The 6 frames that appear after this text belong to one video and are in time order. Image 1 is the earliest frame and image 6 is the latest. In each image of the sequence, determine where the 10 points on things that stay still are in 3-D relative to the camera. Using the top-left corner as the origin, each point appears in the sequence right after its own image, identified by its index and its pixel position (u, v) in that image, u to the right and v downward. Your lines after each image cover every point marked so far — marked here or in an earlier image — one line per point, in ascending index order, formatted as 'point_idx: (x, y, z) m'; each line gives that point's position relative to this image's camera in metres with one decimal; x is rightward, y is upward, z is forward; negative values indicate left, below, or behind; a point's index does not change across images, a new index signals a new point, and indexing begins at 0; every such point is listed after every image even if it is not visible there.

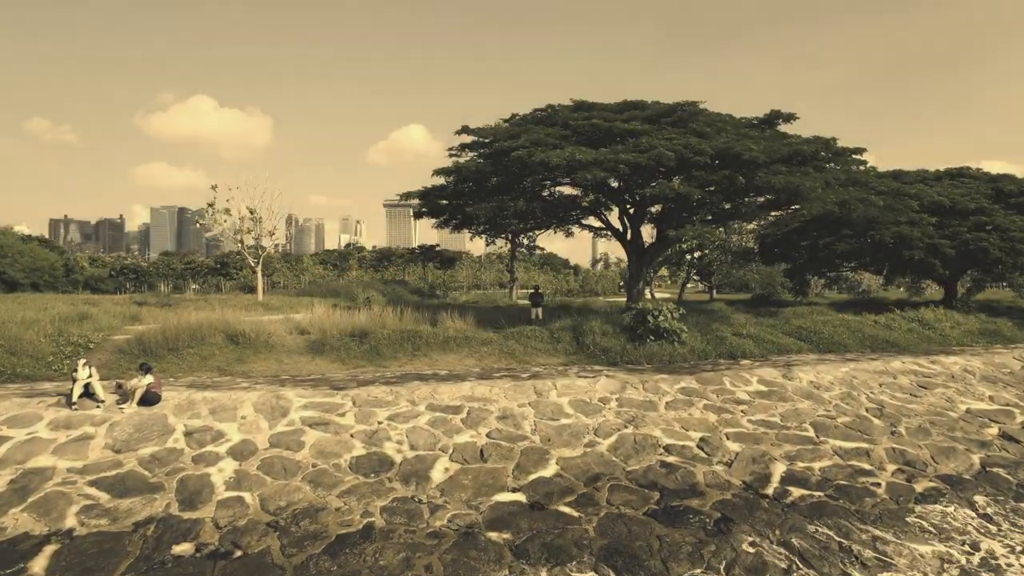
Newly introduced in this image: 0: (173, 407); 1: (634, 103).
0: (-5.5, -1.9, +8.9) m
1: (+3.8, +5.7, +17.0) m
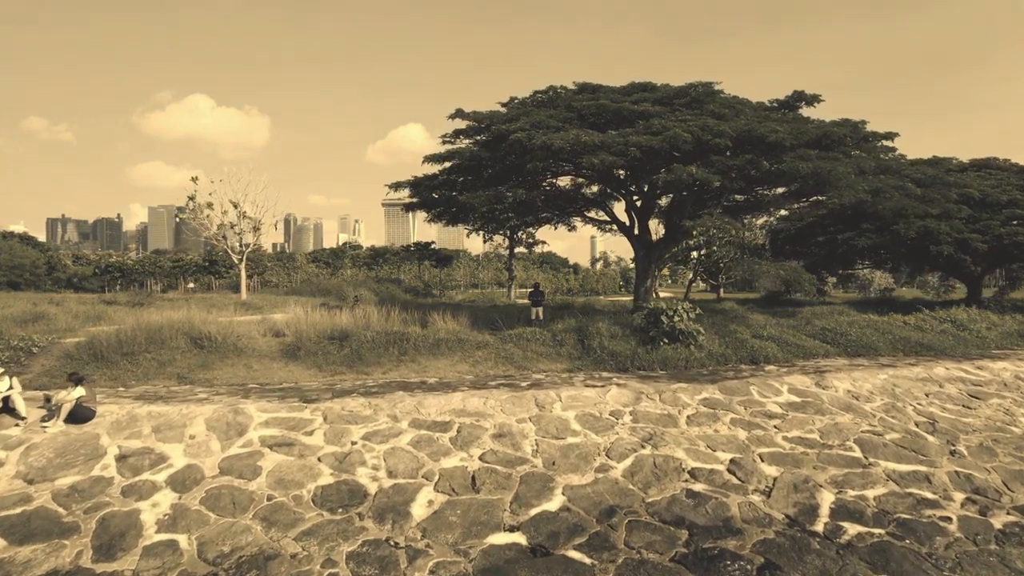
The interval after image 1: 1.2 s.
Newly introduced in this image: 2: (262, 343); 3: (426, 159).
0: (-5.5, -1.9, +7.5) m
1: (+3.7, +5.7, +15.6) m
2: (-5.5, -1.2, +12.2) m
3: (-2.4, +3.6, +15.3) m
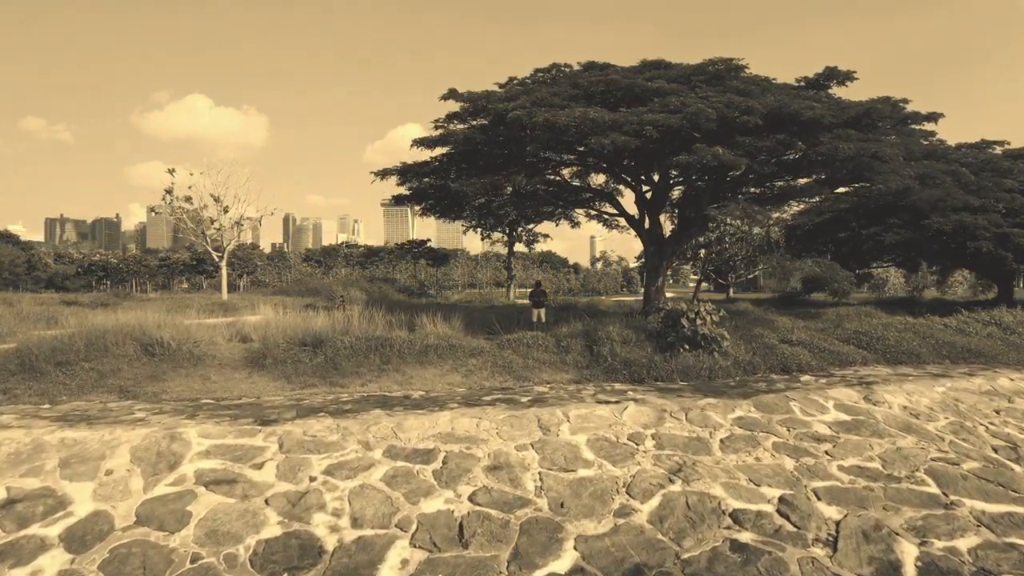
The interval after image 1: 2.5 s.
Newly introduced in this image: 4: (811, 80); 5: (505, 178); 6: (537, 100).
0: (-5.5, -1.8, +6.0) m
1: (+3.7, +5.8, +14.1) m
2: (-5.5, -1.2, +10.6) m
3: (-2.5, +3.6, +13.8) m
4: (+7.3, +5.1, +13.5) m
5: (-0.2, +2.7, +13.3) m
6: (+0.5, +4.2, +12.3) m
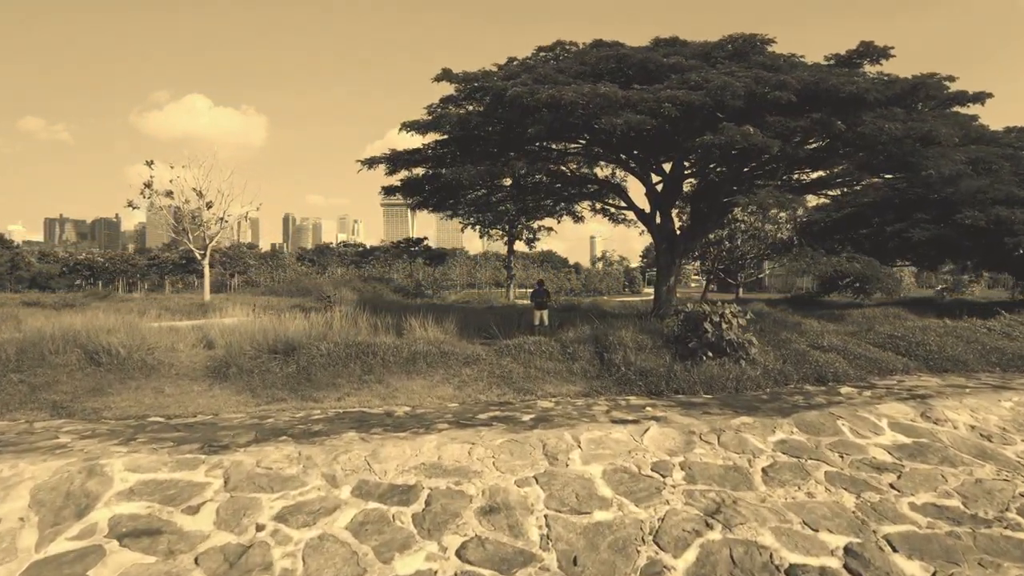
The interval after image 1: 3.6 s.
0: (-5.5, -1.8, +4.7) m
1: (+3.7, +5.8, +12.8) m
2: (-5.6, -1.2, +9.3) m
3: (-2.5, +3.6, +12.5) m
4: (+7.3, +5.1, +12.2) m
5: (-0.2, +2.7, +12.0) m
6: (+0.5, +4.2, +11.0) m
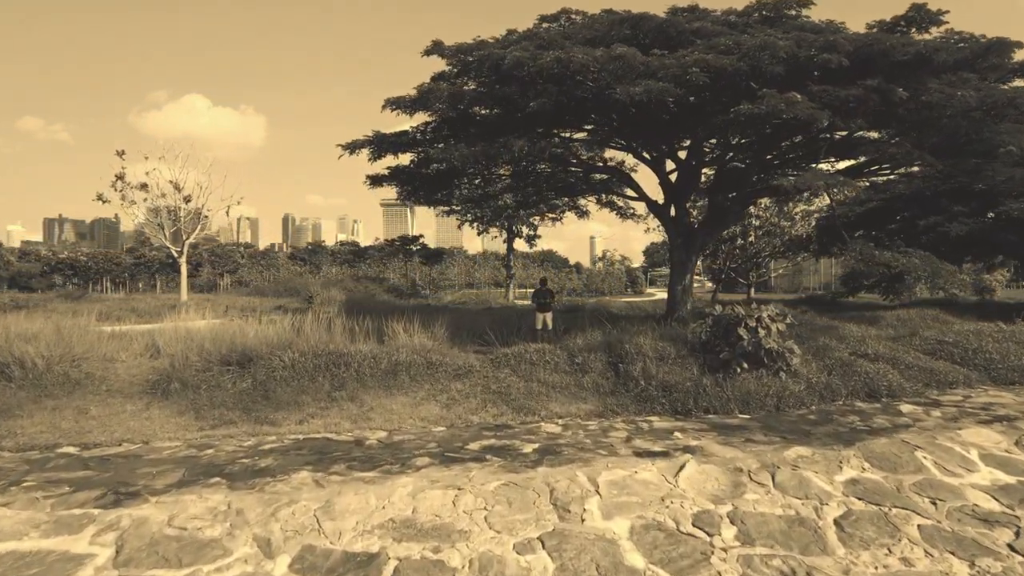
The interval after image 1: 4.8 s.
0: (-5.5, -1.8, +3.2) m
1: (+3.7, +5.8, +11.3) m
2: (-5.6, -1.2, +7.8) m
3: (-2.5, +3.6, +11.0) m
4: (+7.3, +5.1, +10.7) m
5: (-0.2, +2.7, +10.6) m
6: (+0.5, +4.2, +9.5) m
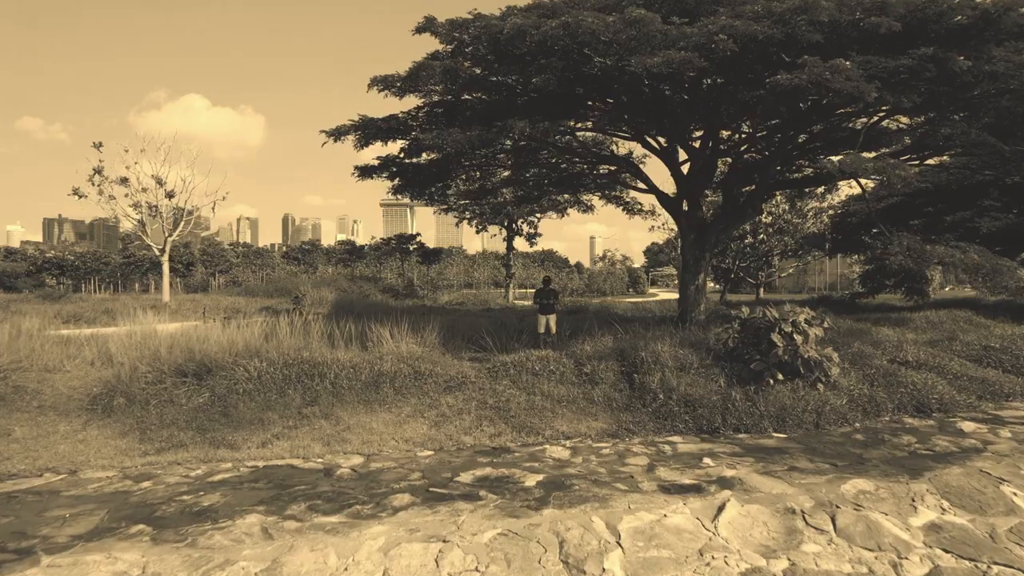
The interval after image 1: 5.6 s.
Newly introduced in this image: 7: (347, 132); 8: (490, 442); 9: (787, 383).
0: (-5.6, -1.8, +2.2) m
1: (+3.7, +5.8, +10.3) m
2: (-5.6, -1.2, +6.8) m
3: (-2.5, +3.7, +10.0) m
4: (+7.3, +5.1, +9.7) m
5: (-0.2, +2.7, +9.5) m
6: (+0.5, +4.2, +8.5) m
7: (-3.3, +3.1, +11.0) m
8: (-0.2, -1.7, +6.1) m
9: (+3.6, -1.2, +7.2) m
